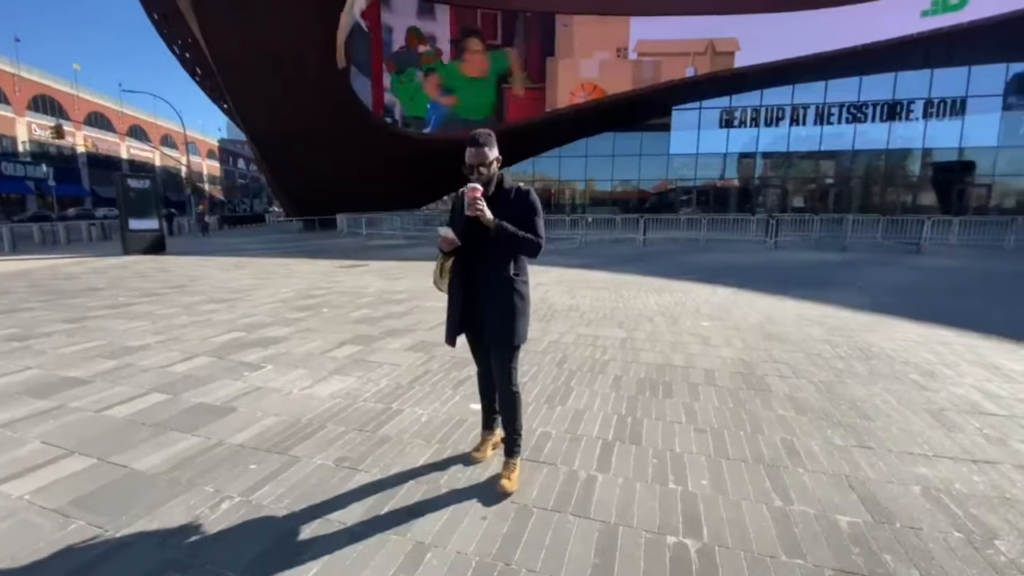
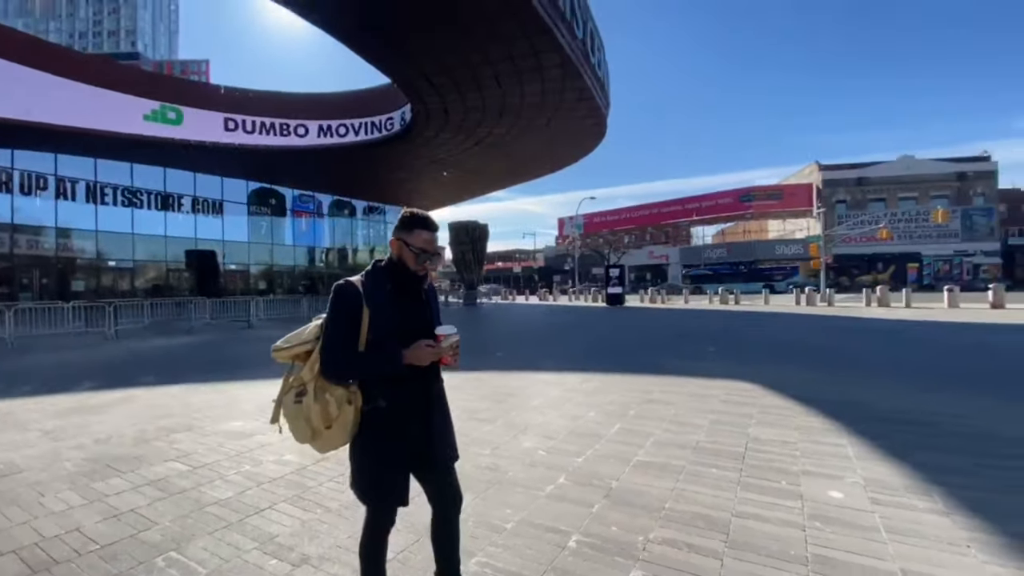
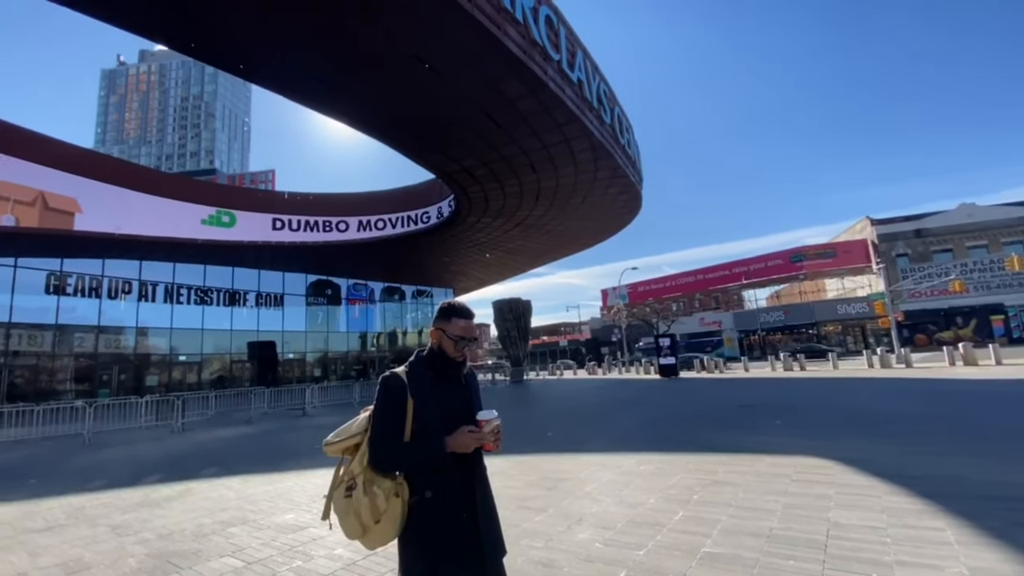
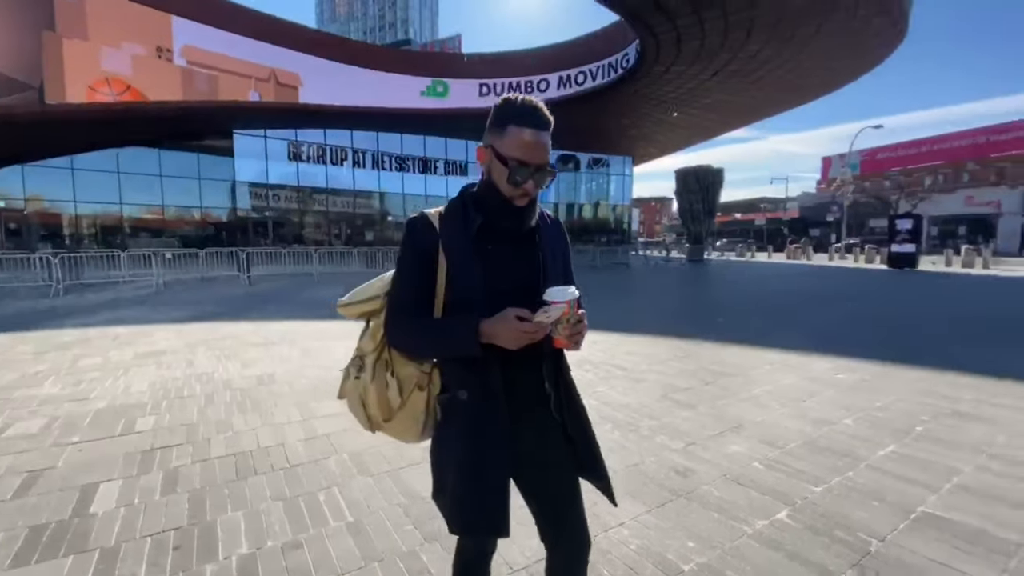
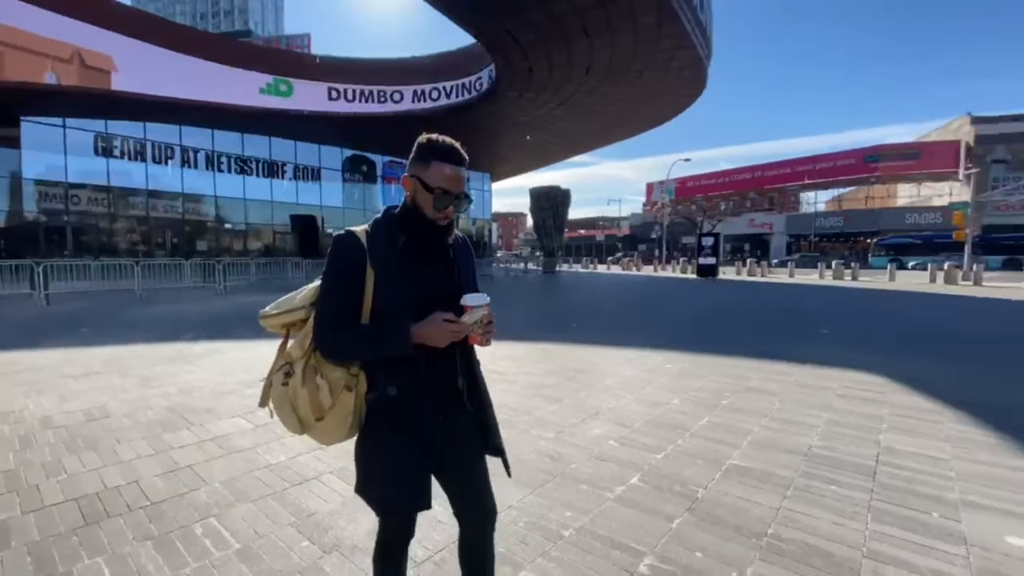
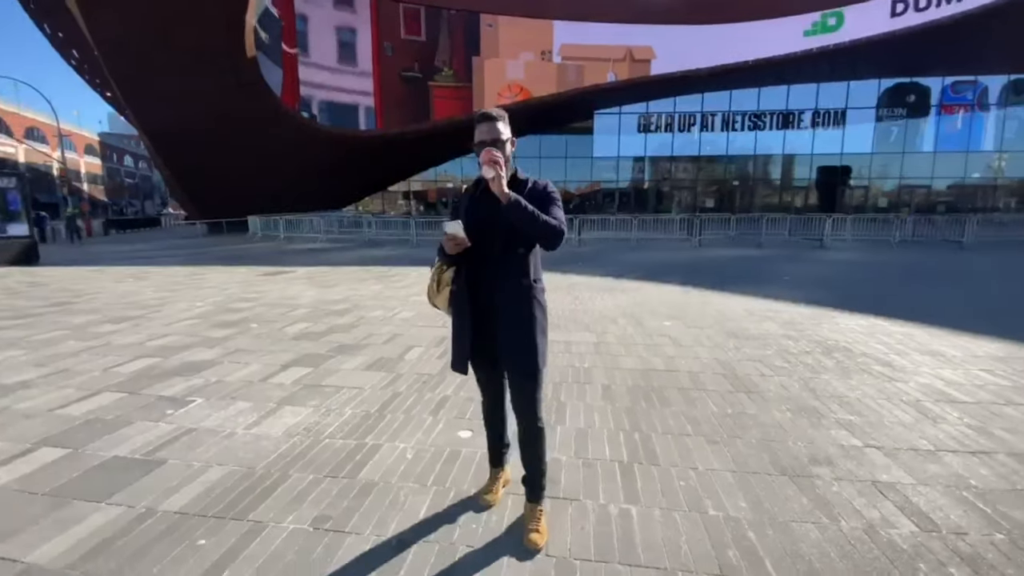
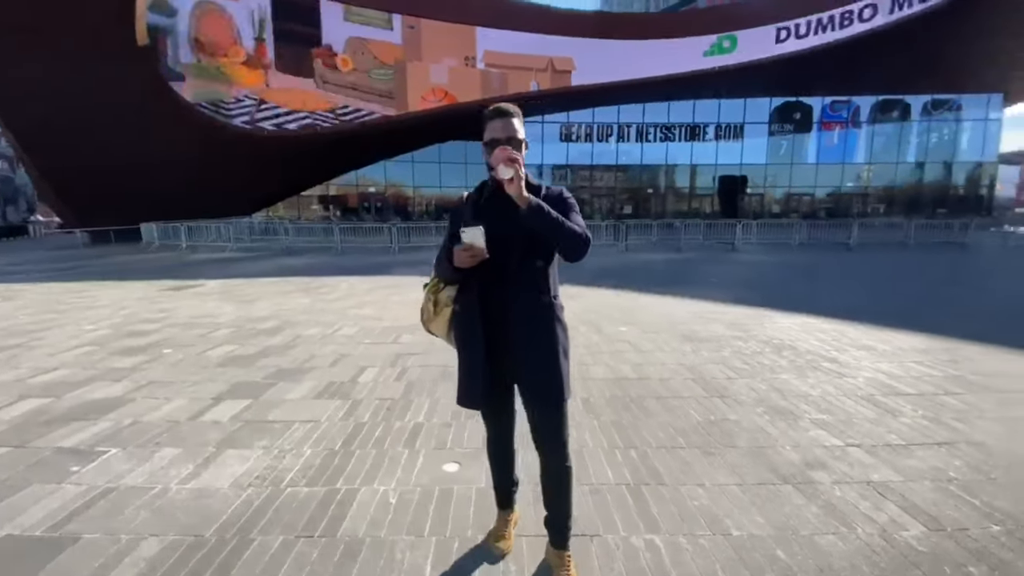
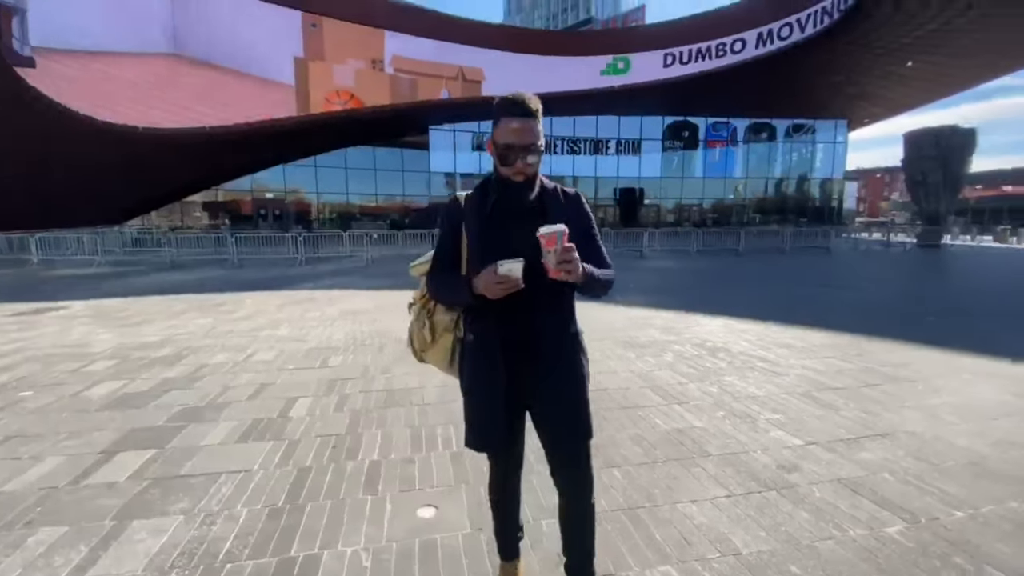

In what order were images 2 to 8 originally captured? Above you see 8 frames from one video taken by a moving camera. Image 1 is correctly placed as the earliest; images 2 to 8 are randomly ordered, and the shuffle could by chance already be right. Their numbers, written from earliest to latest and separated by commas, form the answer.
6, 7, 8, 4, 5, 2, 3
